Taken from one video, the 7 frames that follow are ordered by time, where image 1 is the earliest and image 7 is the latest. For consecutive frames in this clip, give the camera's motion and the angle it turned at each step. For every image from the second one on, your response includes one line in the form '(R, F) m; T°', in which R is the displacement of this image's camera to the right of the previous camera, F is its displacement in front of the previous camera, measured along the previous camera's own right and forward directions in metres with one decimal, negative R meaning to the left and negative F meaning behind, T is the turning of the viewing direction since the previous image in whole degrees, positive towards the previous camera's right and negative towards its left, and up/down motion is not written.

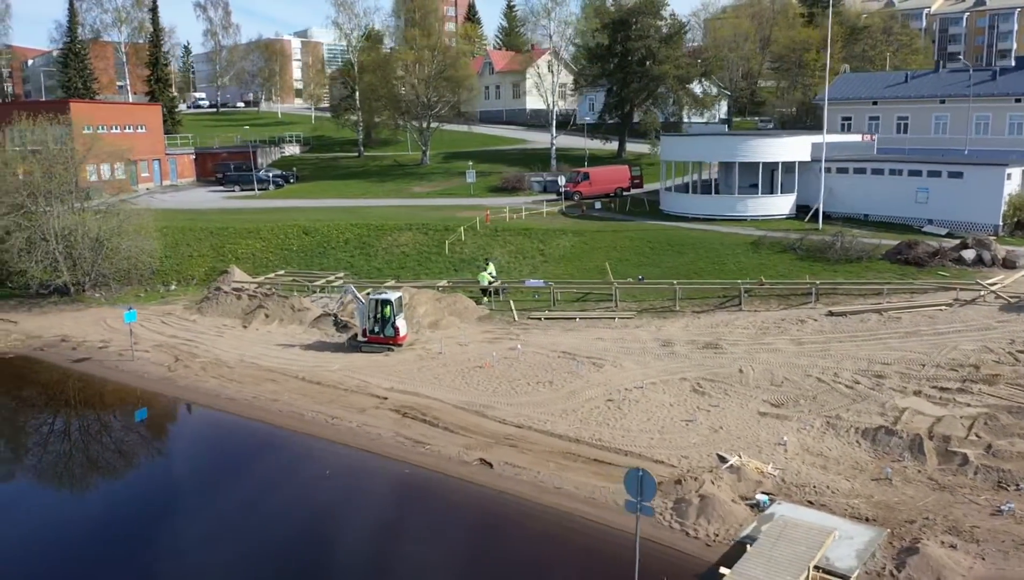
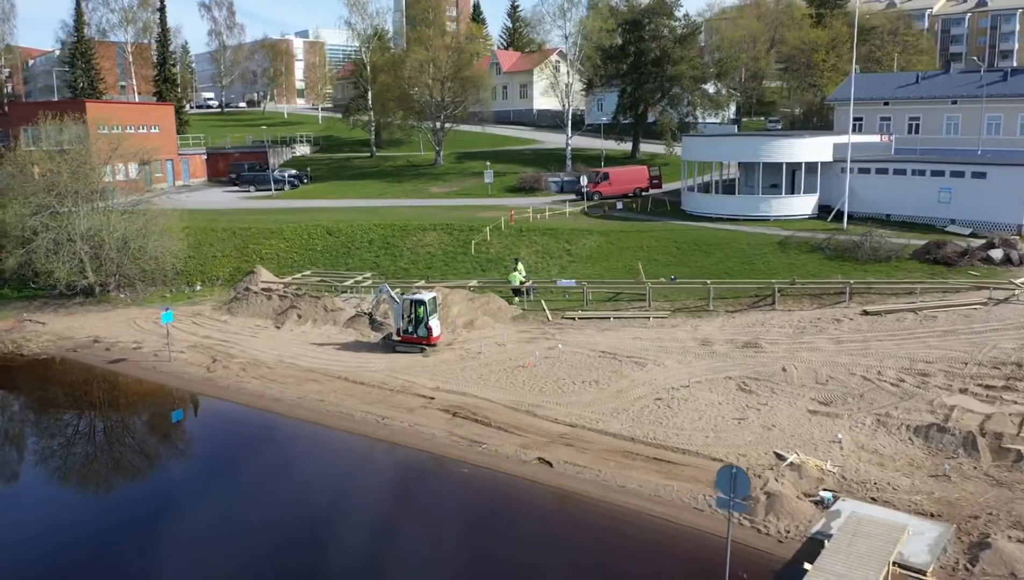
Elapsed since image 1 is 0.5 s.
(-1.3, -0.1) m; +1°
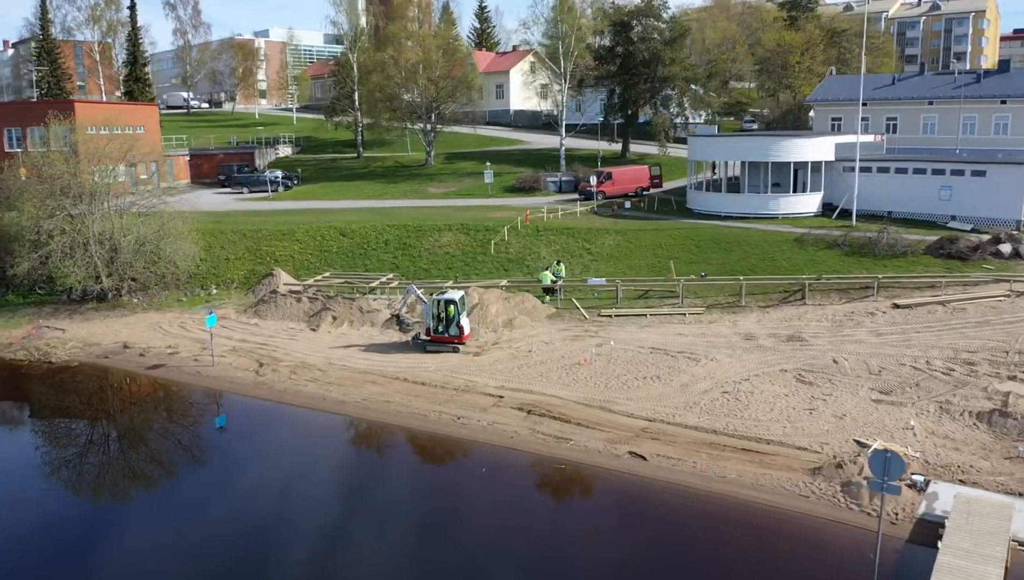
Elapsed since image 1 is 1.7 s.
(-2.9, -0.3) m; +4°
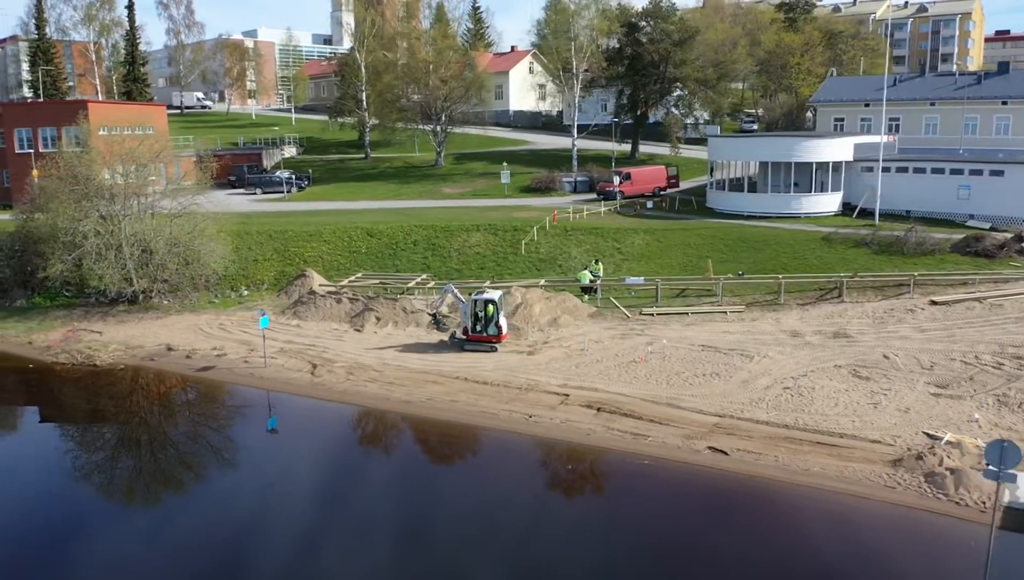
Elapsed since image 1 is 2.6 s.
(-2.2, -0.3) m; +2°
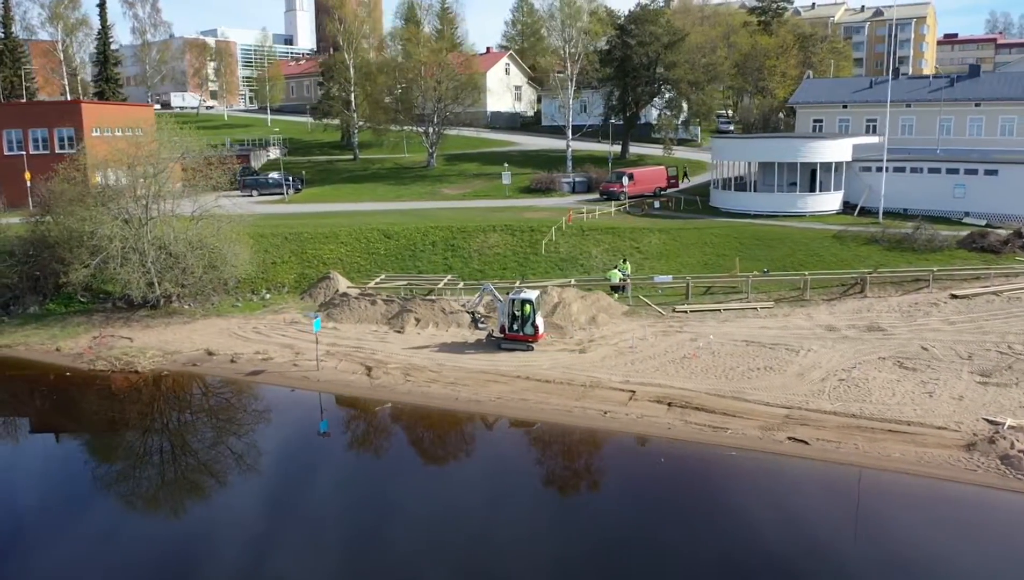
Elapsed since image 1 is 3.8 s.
(-3.0, -0.4) m; +4°
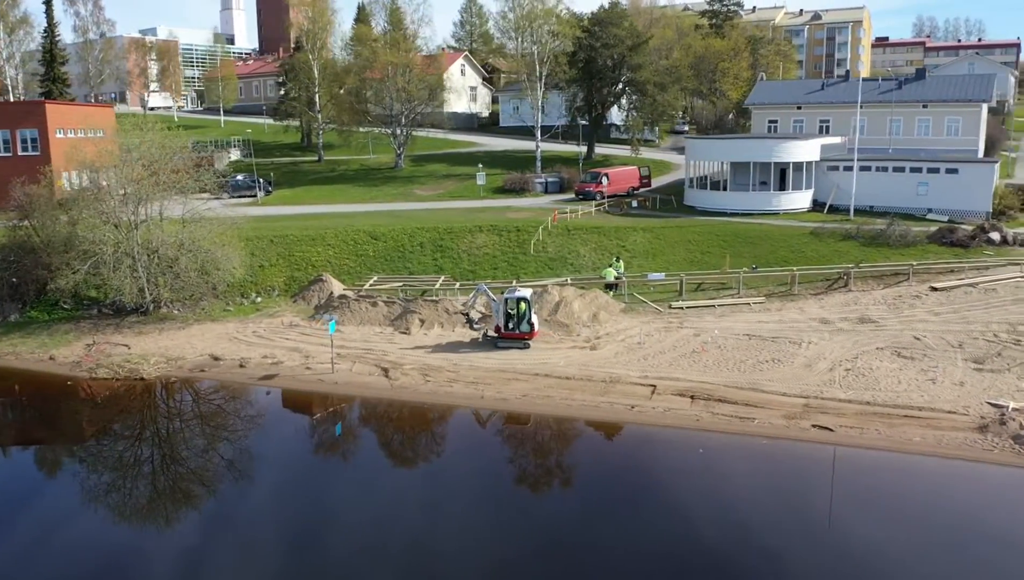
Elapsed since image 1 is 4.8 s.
(-2.3, -0.3) m; +5°
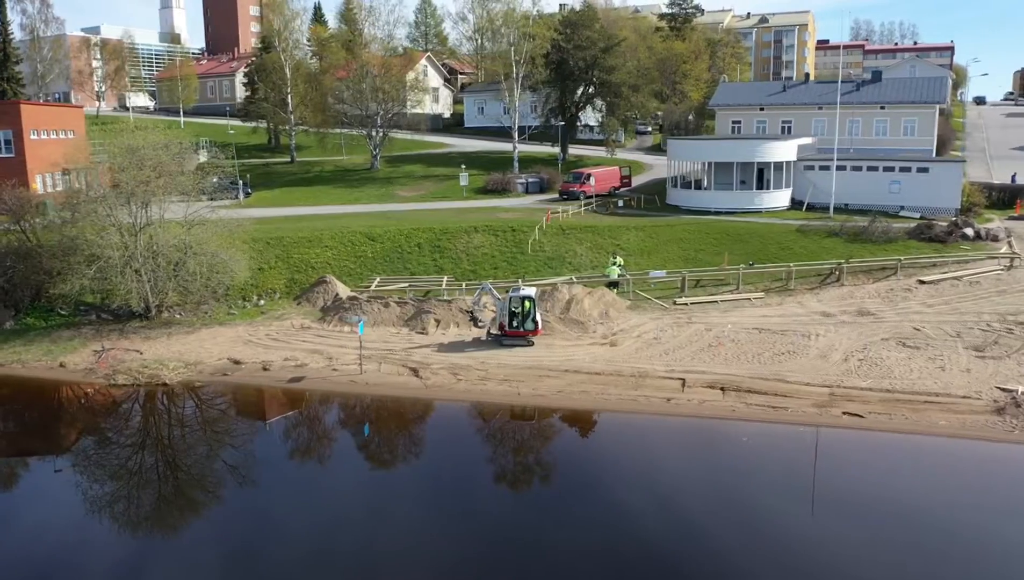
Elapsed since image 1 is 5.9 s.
(-2.5, -0.4) m; +5°
